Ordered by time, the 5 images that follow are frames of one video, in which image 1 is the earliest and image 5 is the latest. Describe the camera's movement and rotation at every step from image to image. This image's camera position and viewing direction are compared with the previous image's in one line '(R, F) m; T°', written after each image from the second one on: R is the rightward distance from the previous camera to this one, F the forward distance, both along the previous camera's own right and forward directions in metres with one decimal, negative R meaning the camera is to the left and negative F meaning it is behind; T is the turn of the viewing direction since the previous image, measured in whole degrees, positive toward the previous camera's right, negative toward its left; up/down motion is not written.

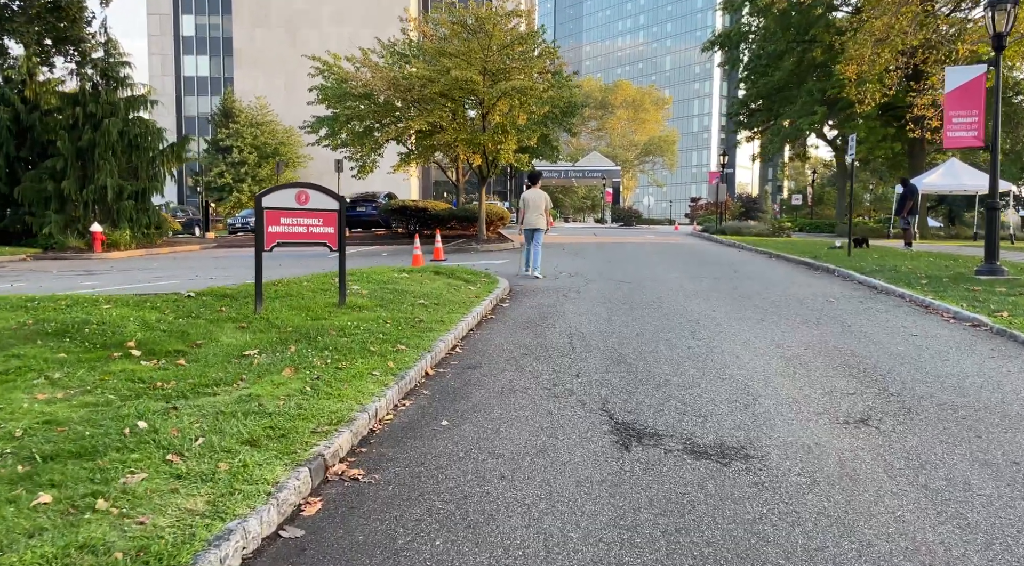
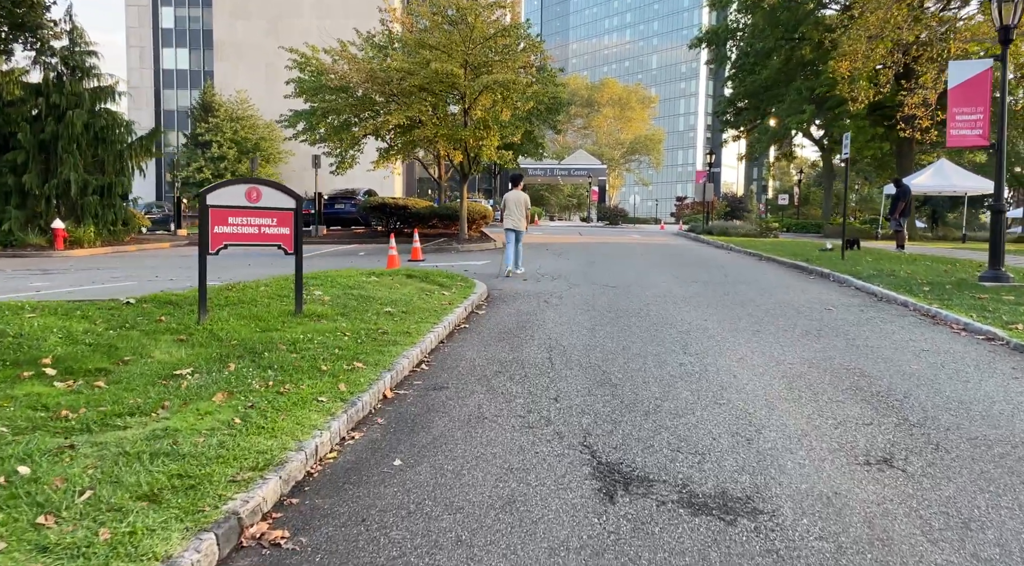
(+0.1, +0.8) m; +1°
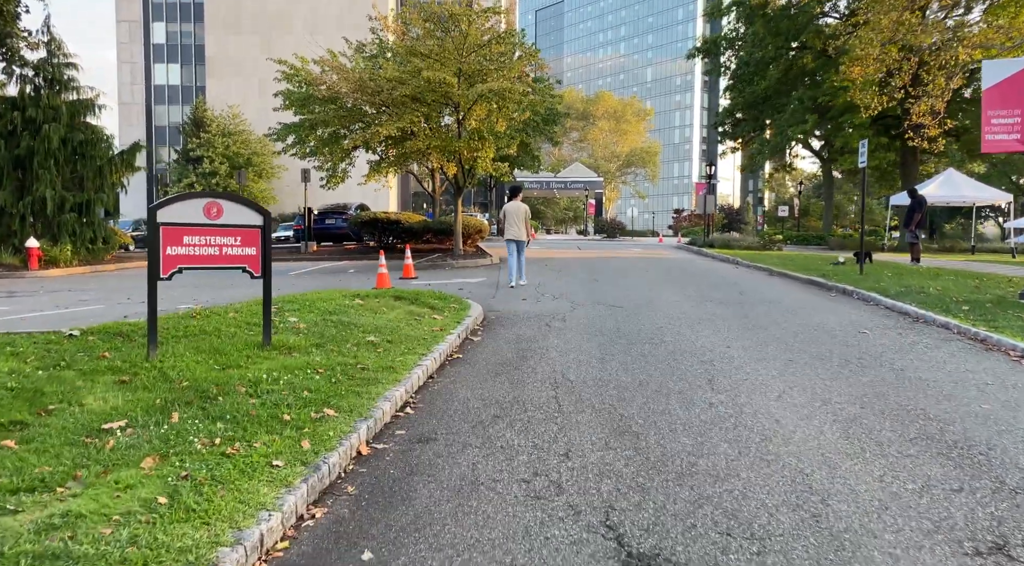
(0.0, +1.0) m; 0°
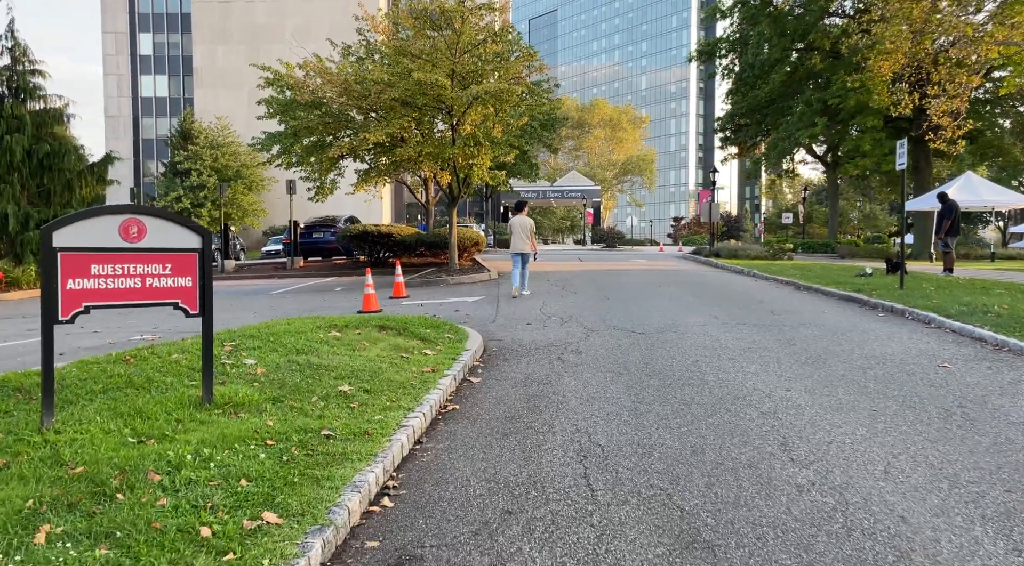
(-0.1, +1.5) m; 0°
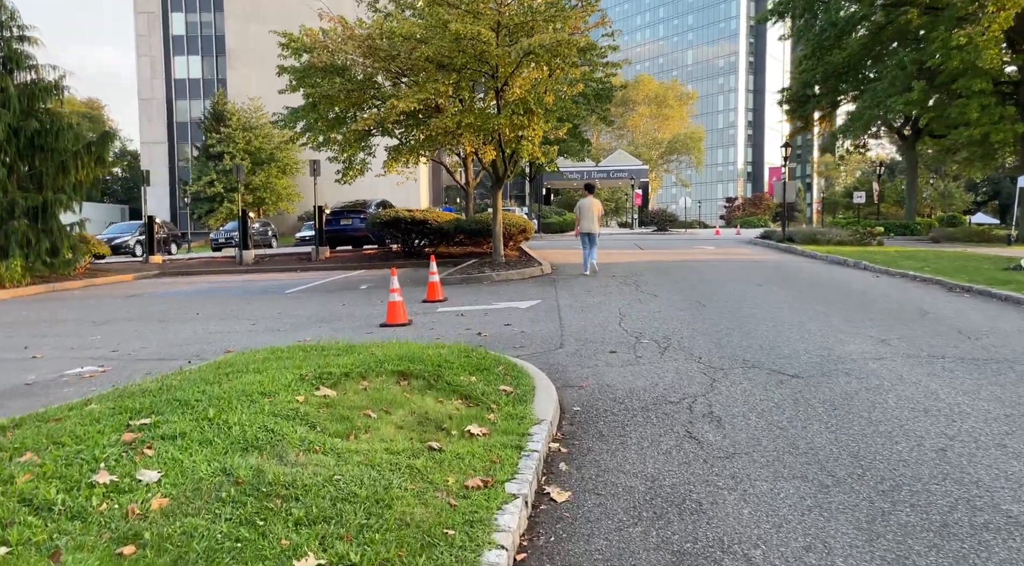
(-0.4, +3.2) m; -3°
